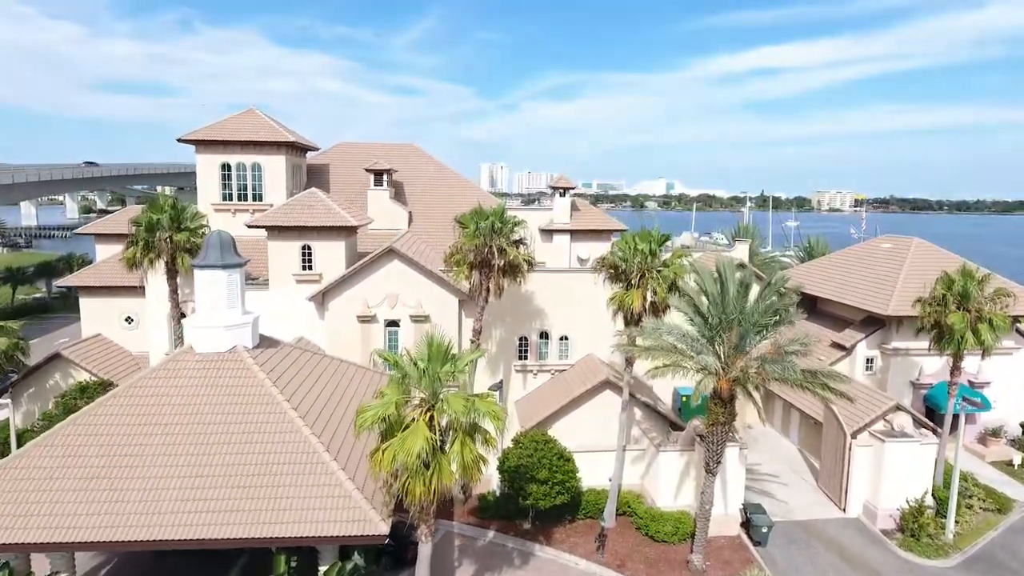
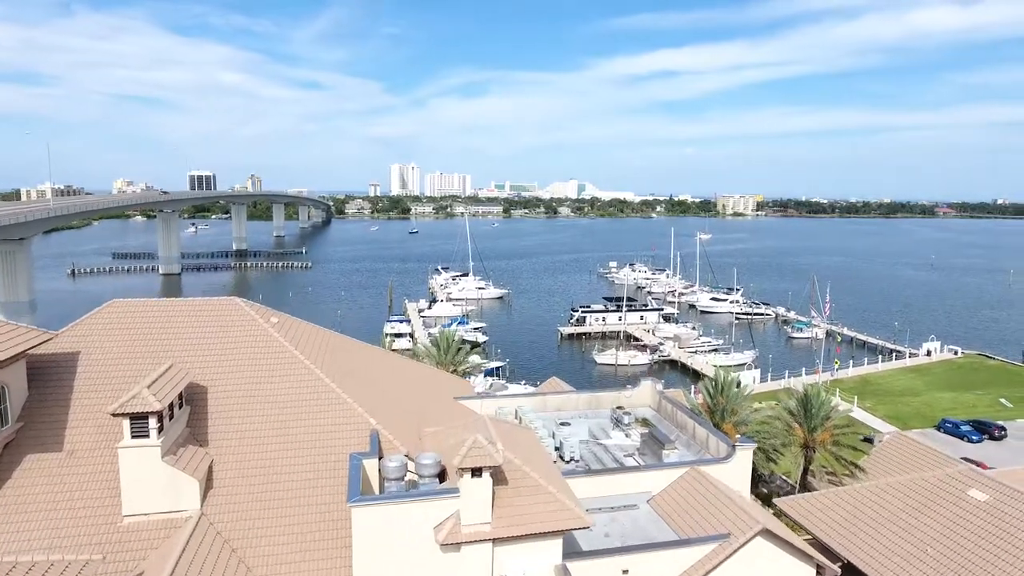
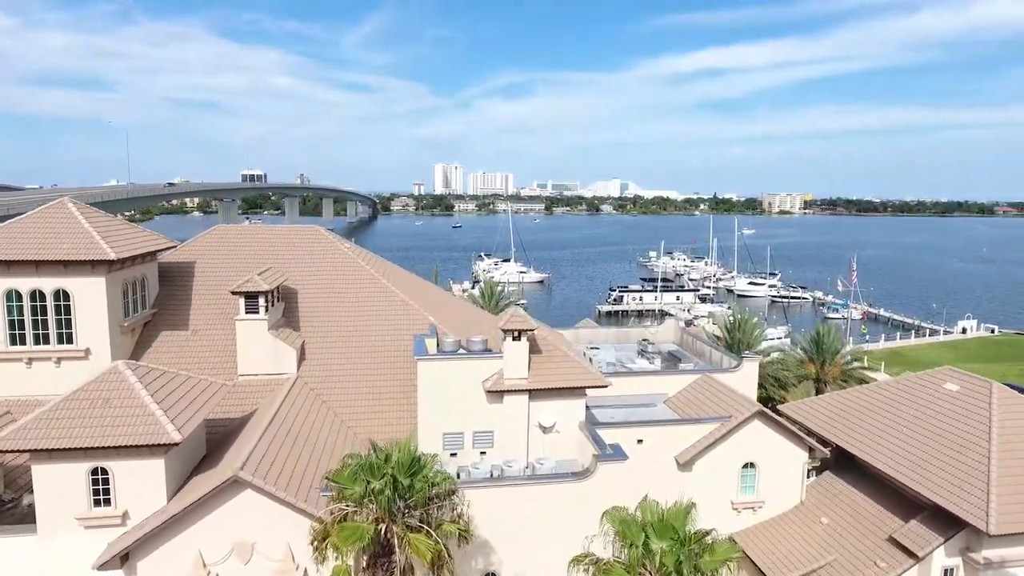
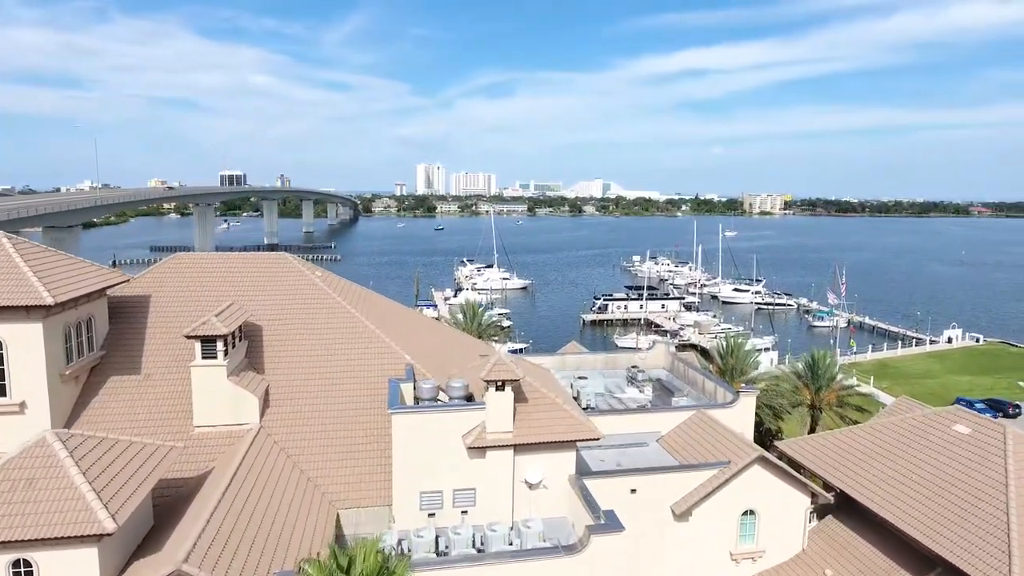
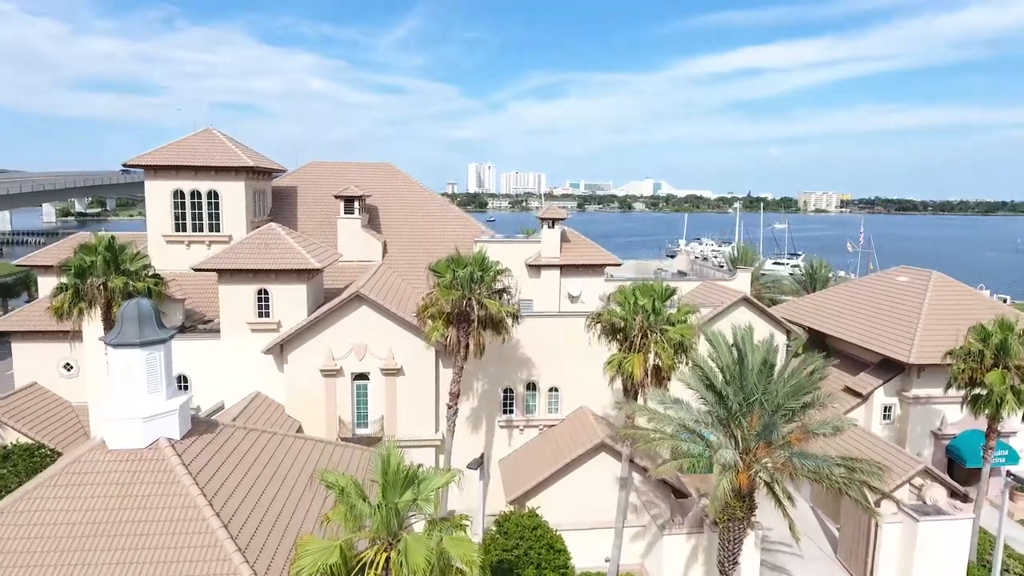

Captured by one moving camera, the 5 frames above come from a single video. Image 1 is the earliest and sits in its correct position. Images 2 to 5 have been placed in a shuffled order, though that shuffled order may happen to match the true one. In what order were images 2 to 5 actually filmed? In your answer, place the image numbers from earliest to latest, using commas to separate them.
5, 3, 4, 2
